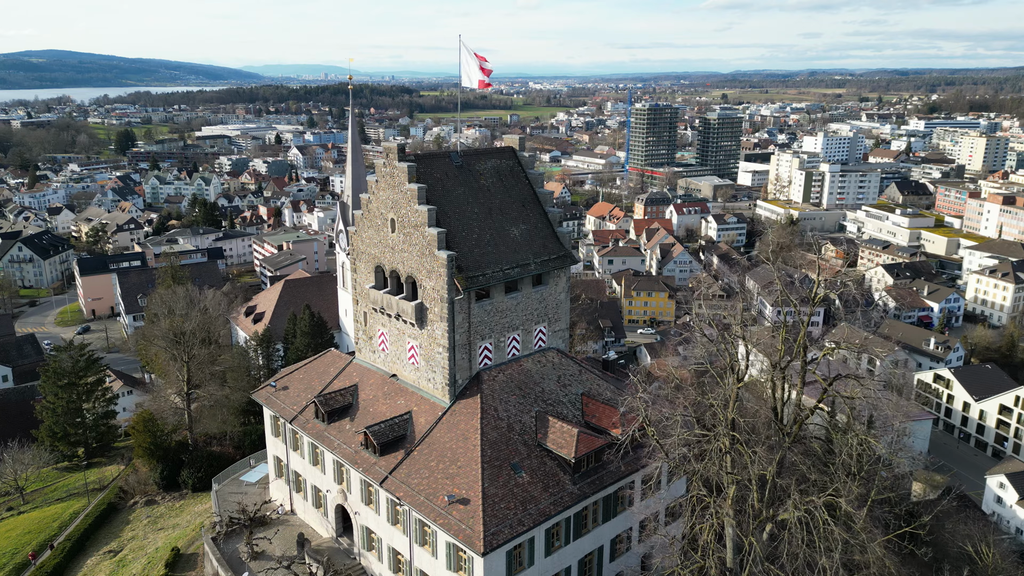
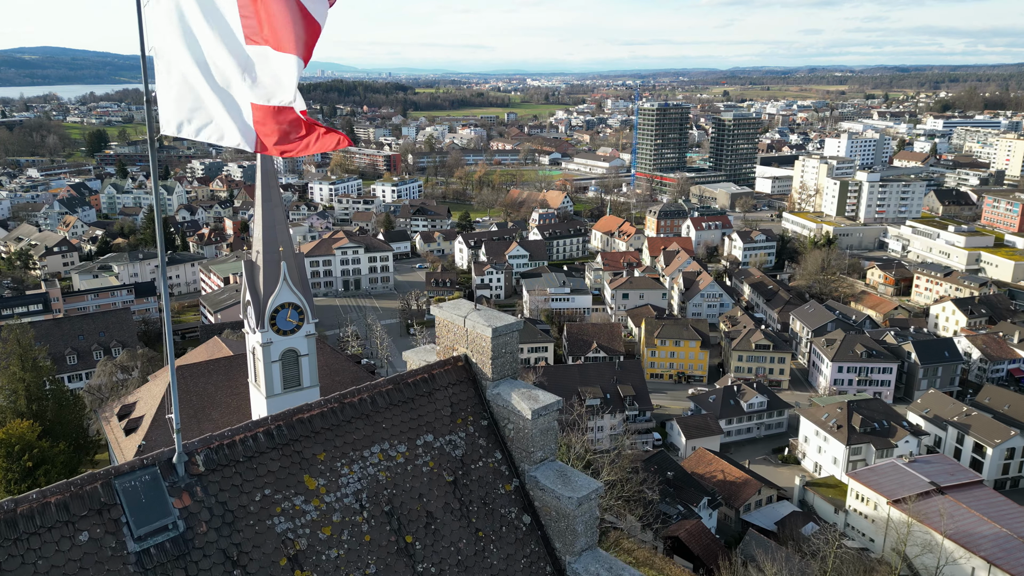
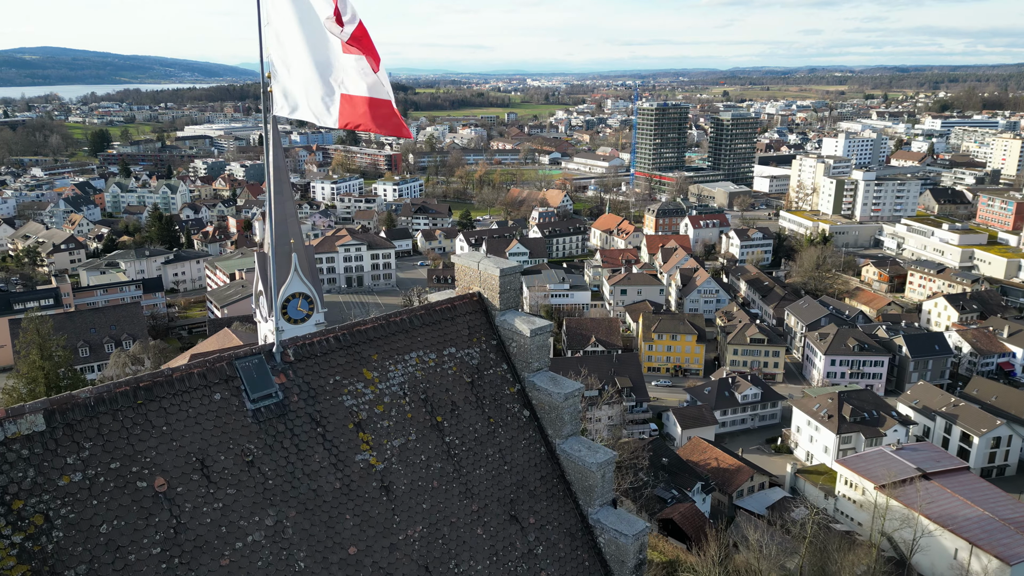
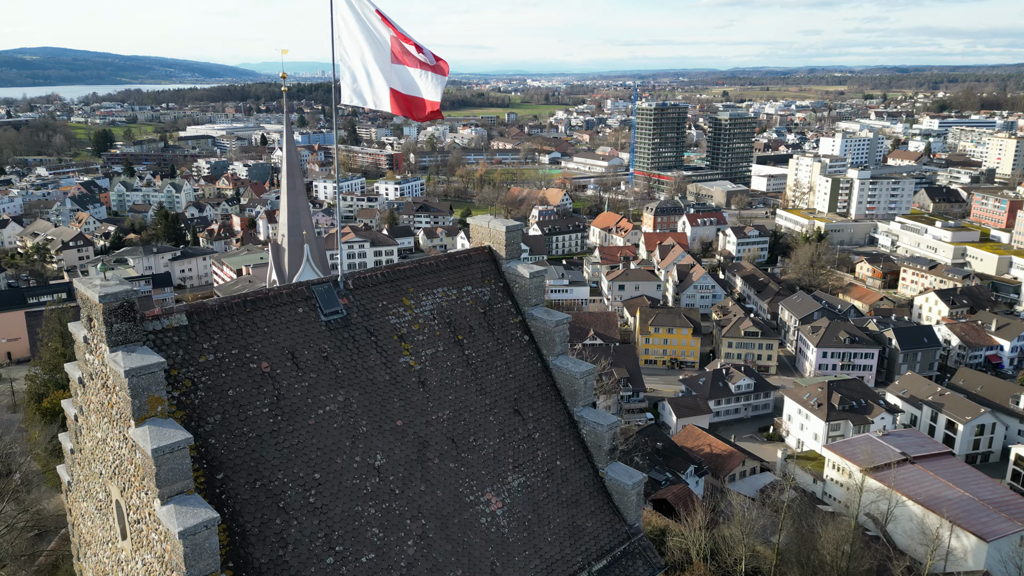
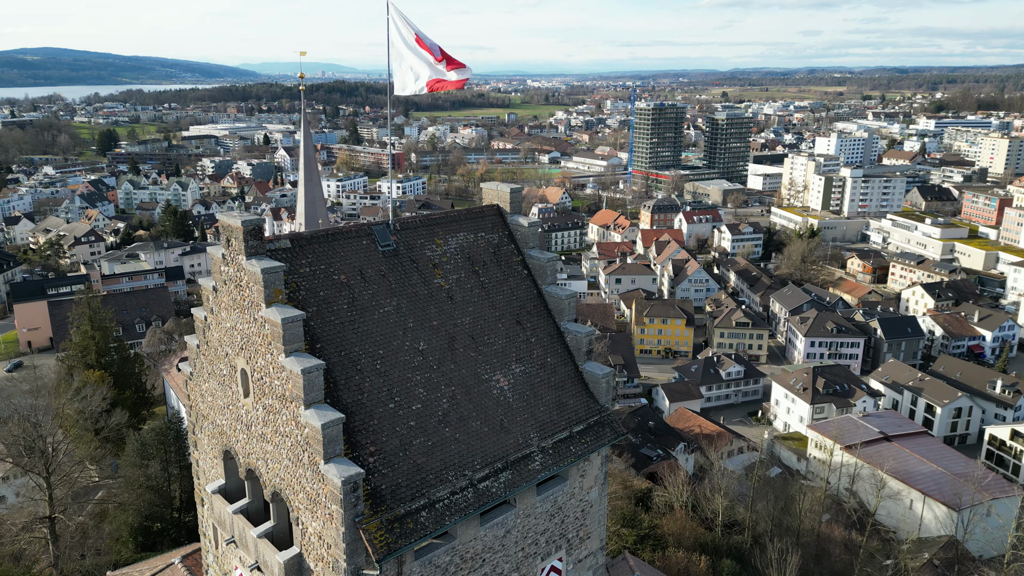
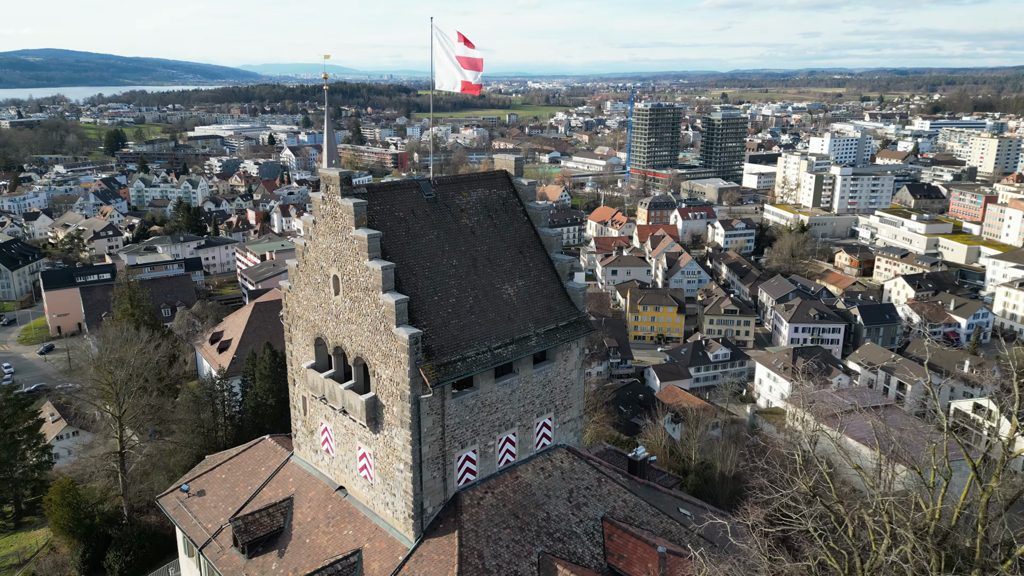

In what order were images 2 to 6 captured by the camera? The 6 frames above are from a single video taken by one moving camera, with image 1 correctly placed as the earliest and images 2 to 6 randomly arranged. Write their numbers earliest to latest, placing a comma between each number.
6, 5, 4, 3, 2
